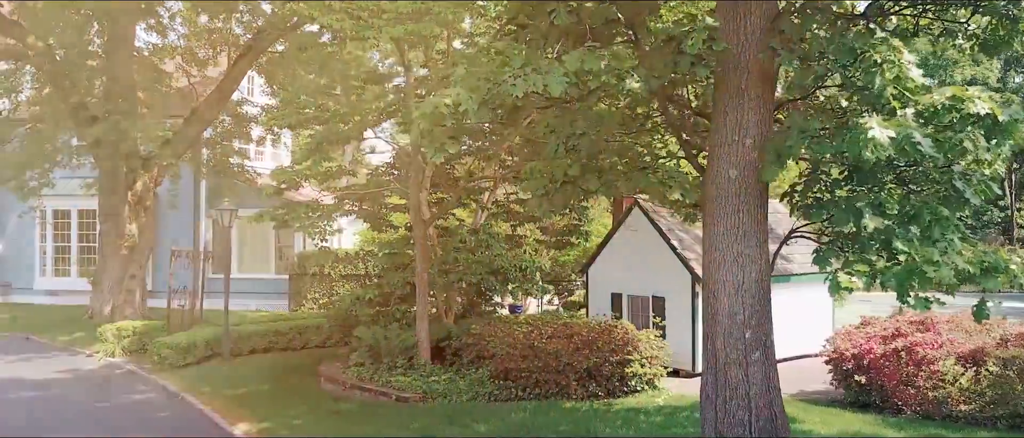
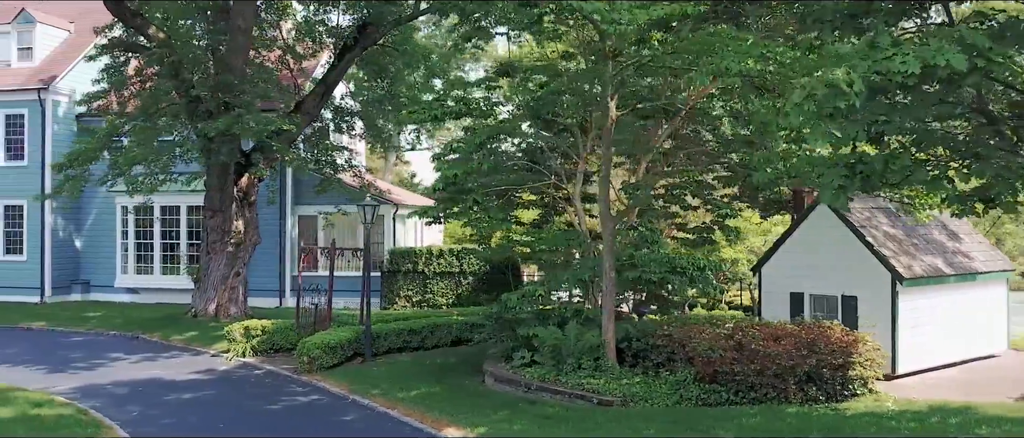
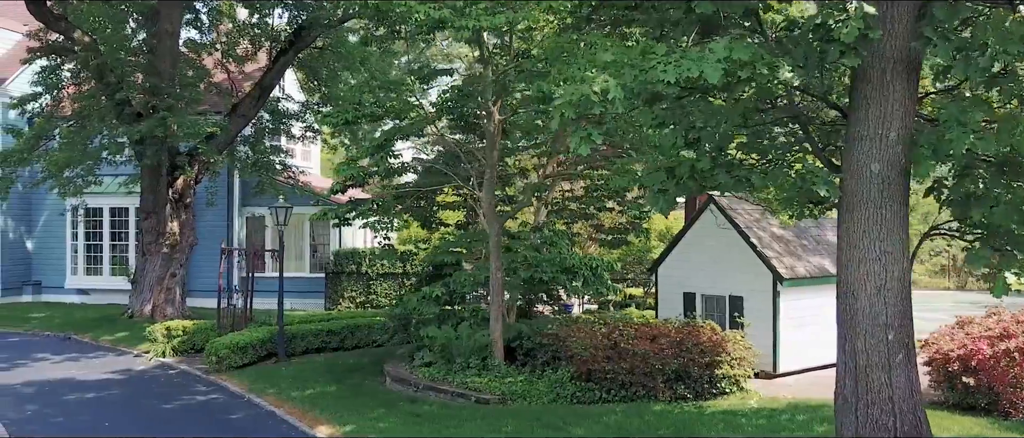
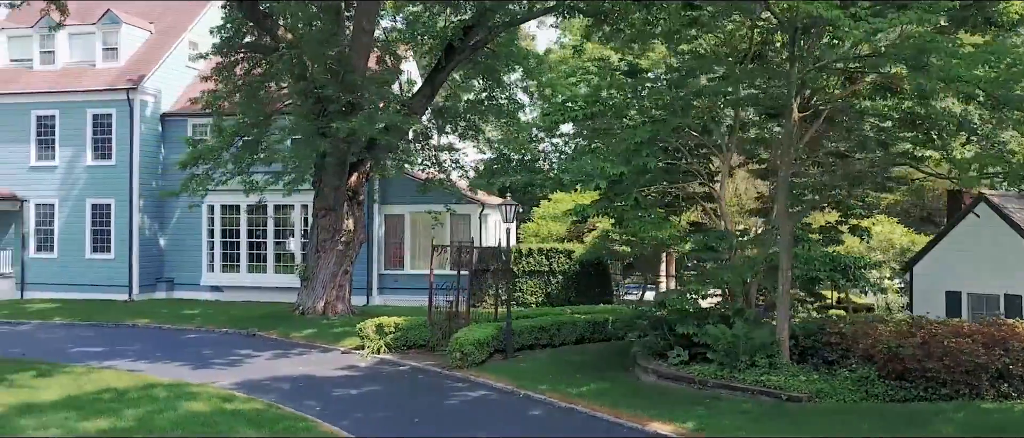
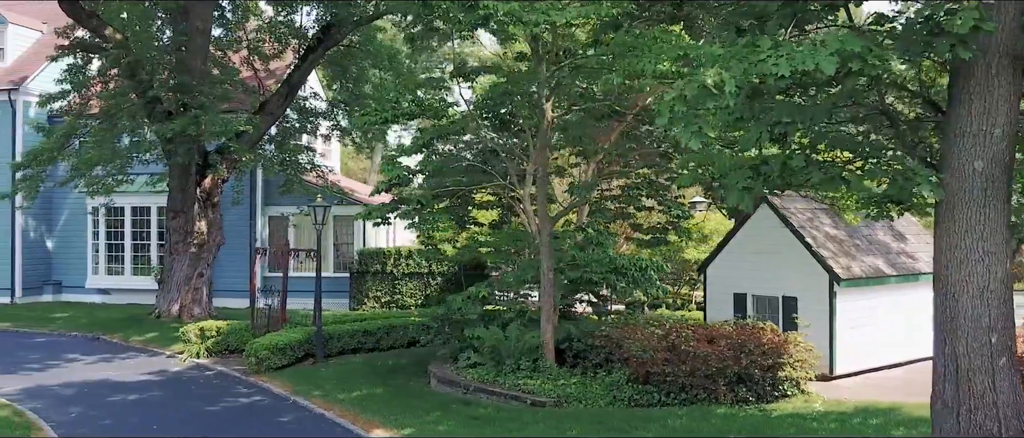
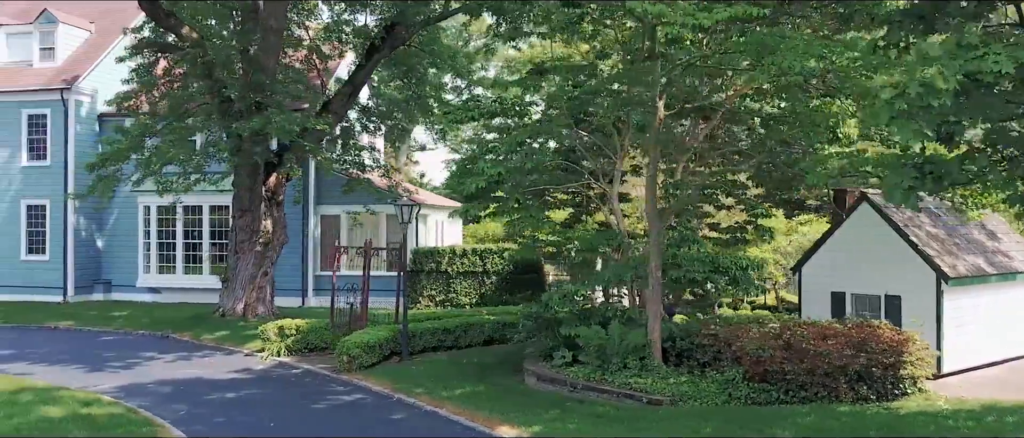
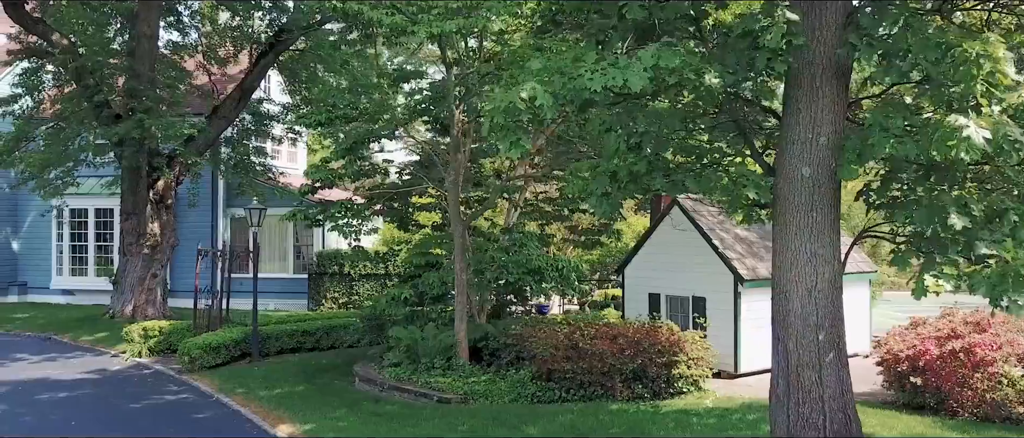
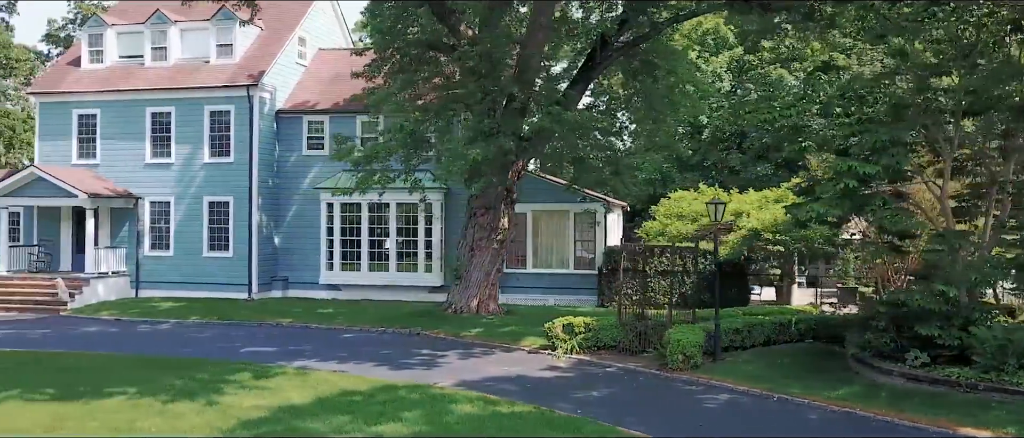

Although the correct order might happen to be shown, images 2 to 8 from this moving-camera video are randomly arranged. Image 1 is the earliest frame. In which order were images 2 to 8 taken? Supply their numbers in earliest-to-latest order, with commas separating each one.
7, 3, 5, 2, 6, 4, 8
